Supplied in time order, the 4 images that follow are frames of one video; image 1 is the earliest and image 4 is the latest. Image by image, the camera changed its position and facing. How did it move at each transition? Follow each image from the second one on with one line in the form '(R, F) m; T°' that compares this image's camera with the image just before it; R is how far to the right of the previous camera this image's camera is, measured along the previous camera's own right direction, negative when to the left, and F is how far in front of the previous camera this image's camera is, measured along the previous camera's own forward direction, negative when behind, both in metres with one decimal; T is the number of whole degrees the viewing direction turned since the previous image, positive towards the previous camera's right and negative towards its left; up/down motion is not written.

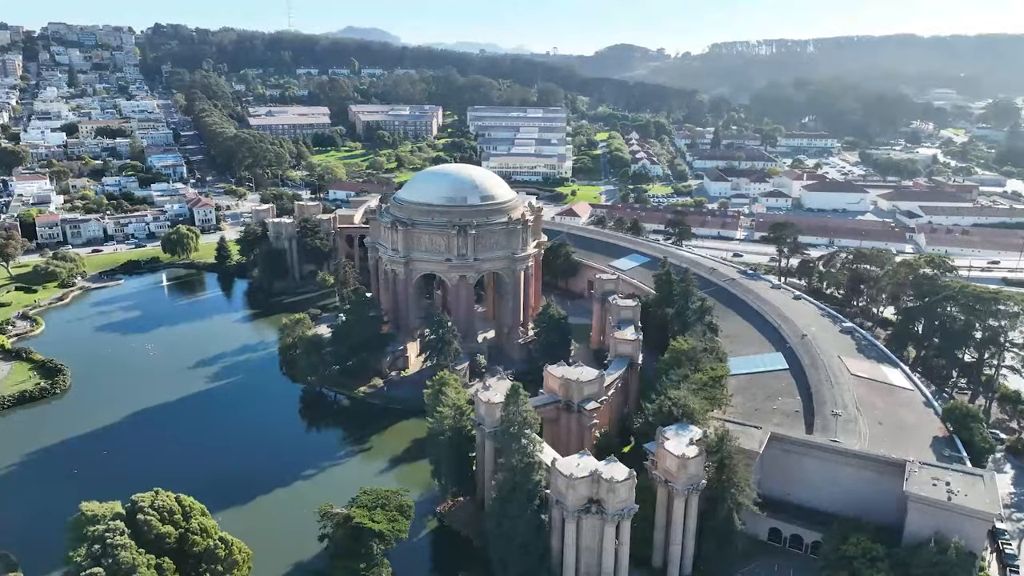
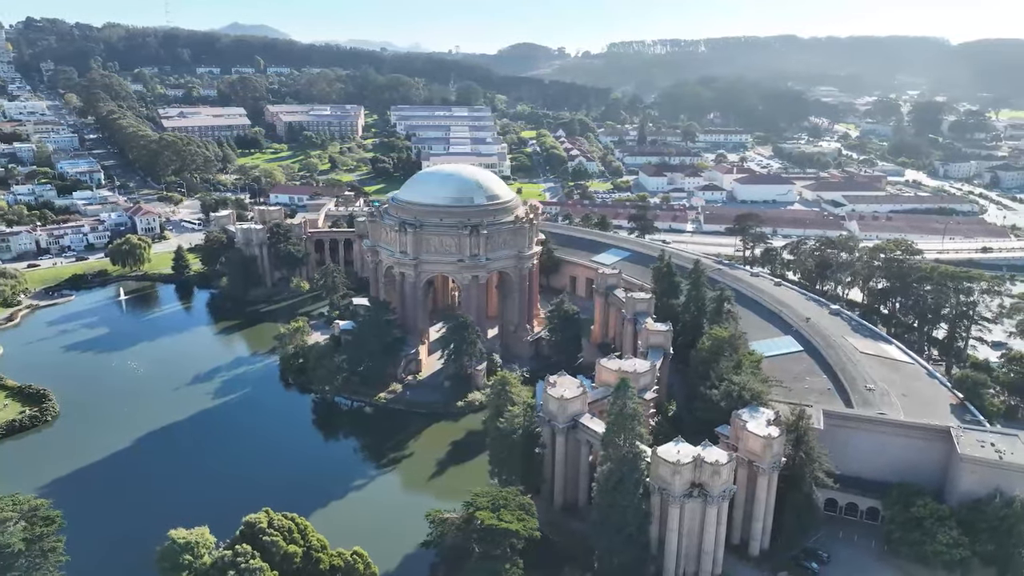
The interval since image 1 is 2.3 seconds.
(-7.3, +0.1) m; +8°
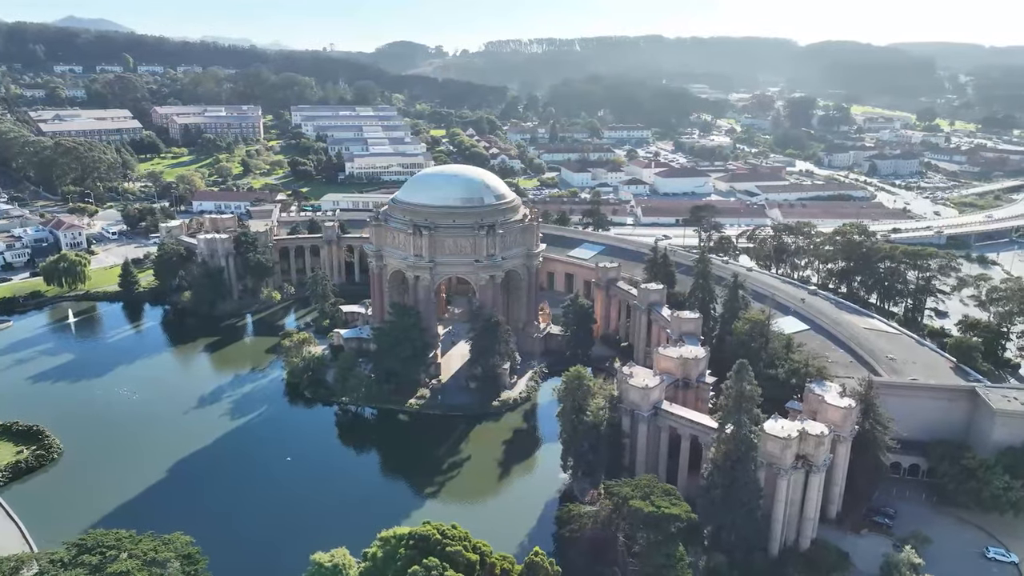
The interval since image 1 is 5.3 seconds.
(-9.2, +0.3) m; +10°
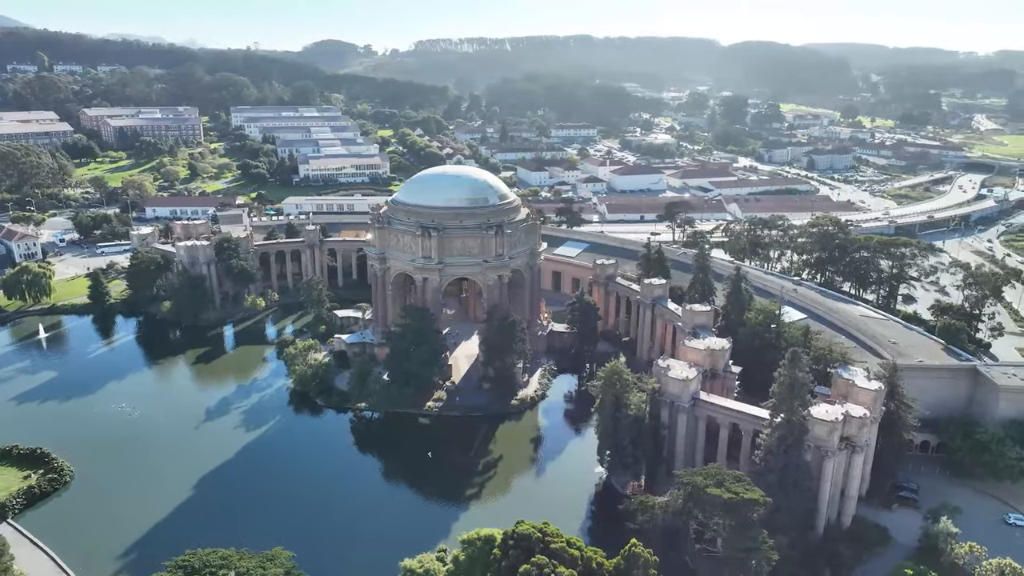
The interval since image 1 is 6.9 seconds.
(-5.2, 0.0) m; +5°
